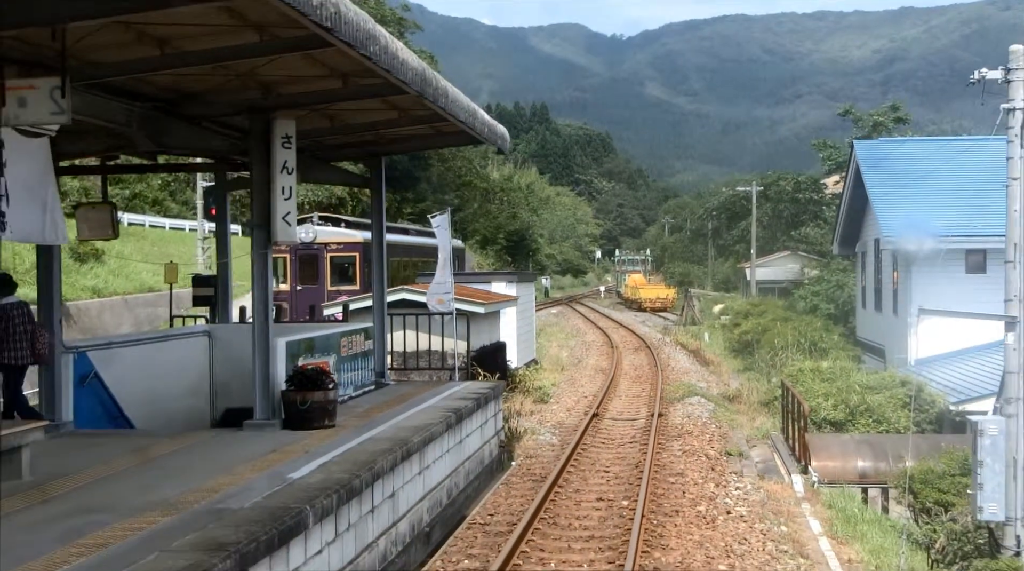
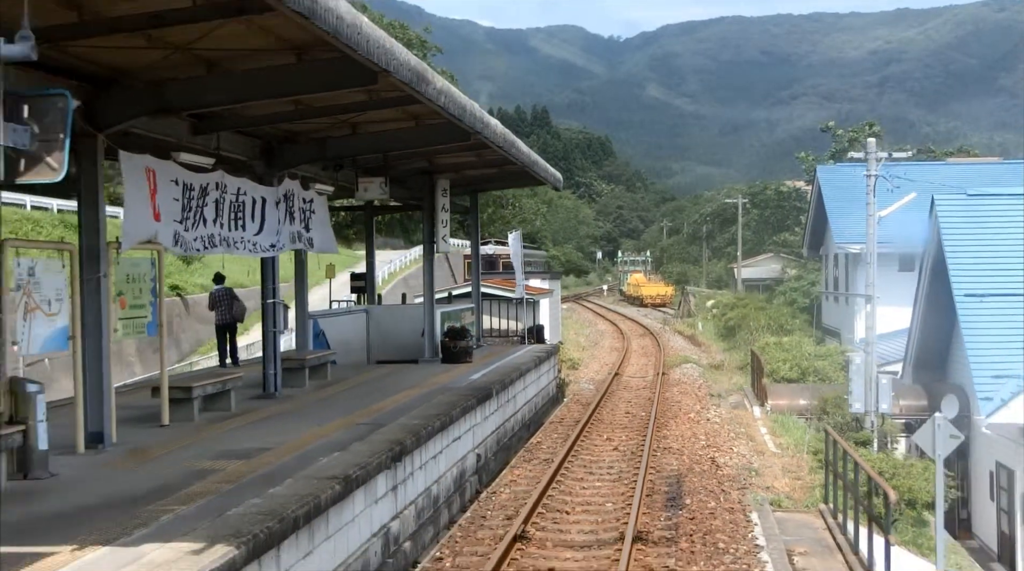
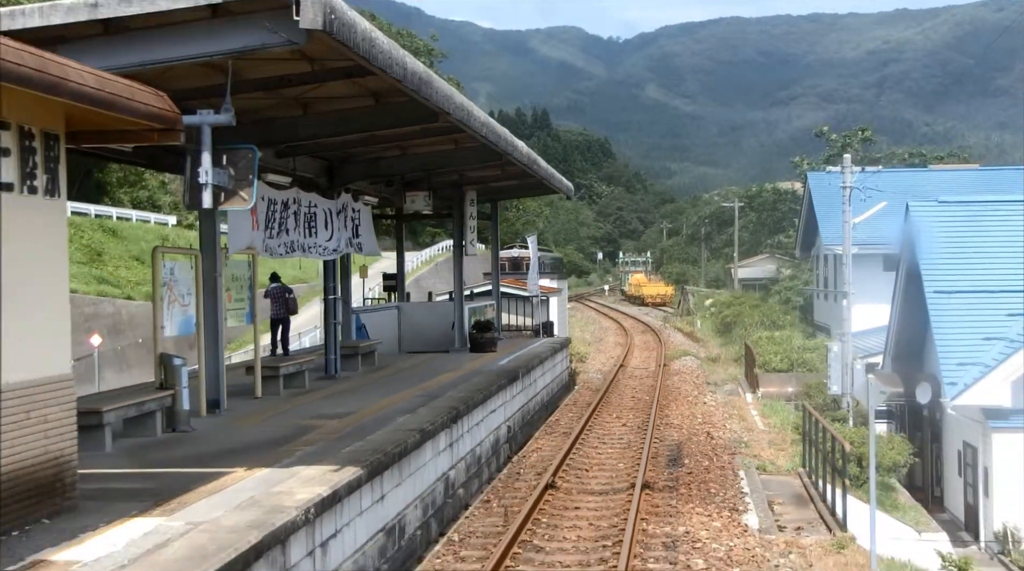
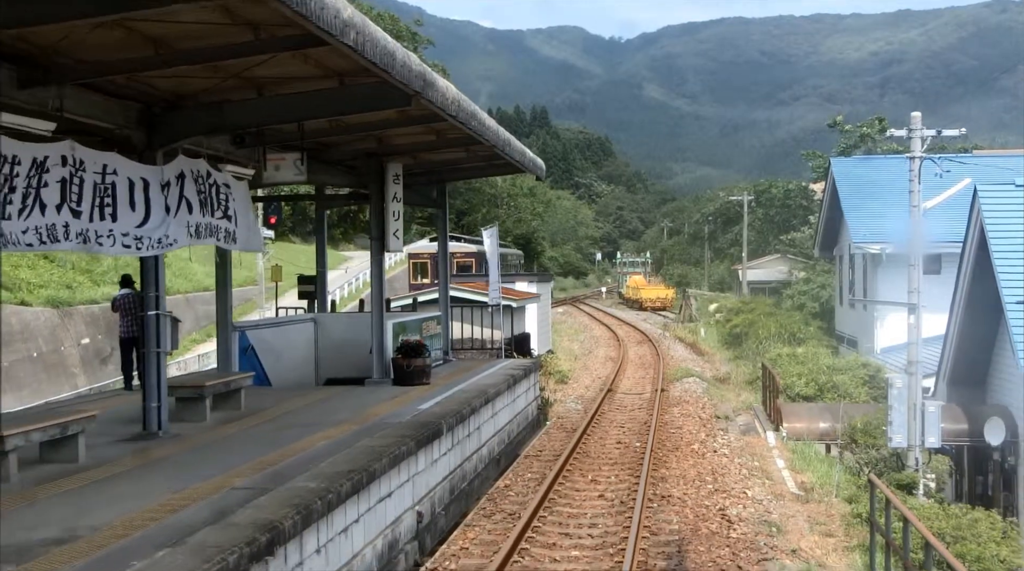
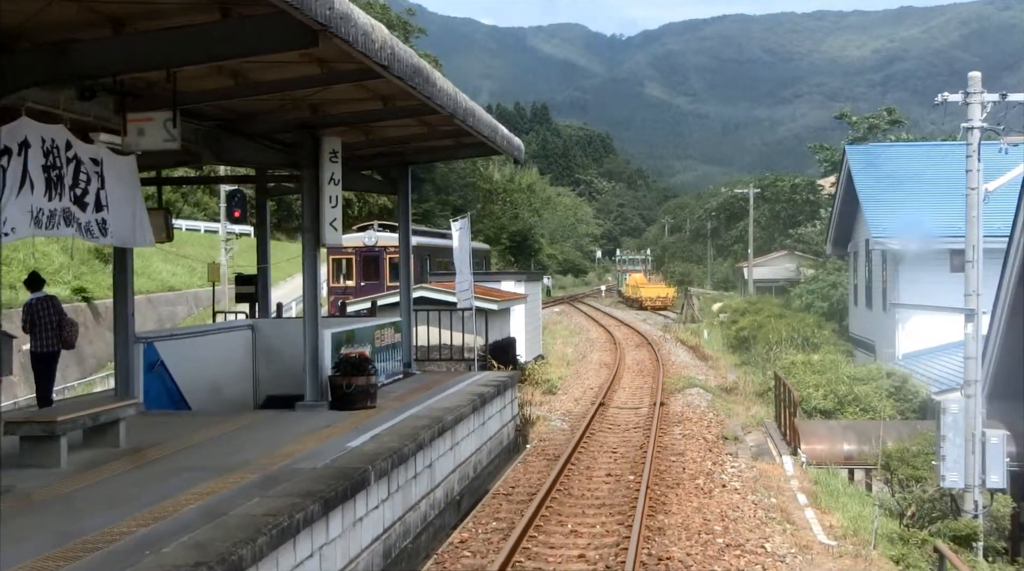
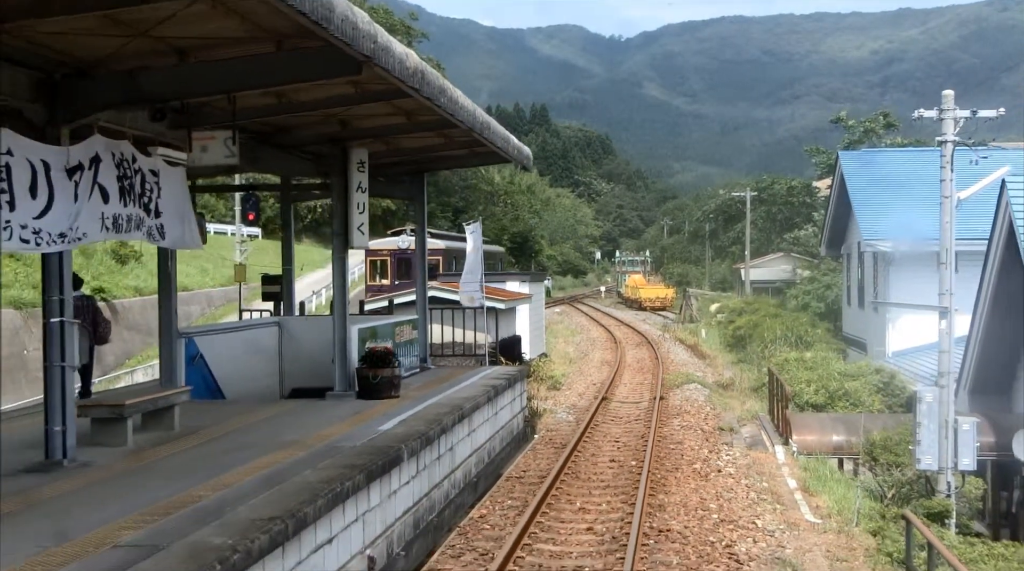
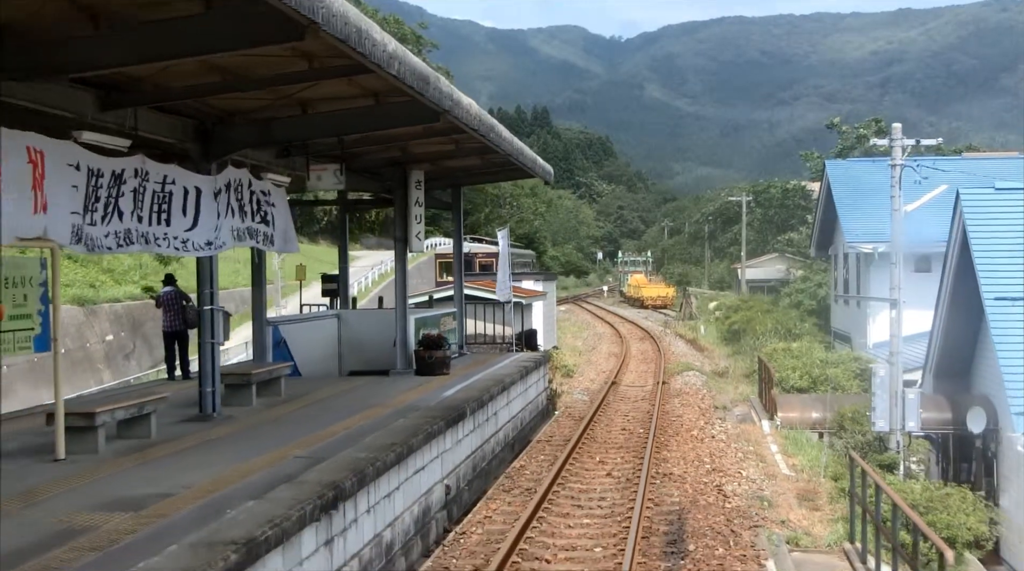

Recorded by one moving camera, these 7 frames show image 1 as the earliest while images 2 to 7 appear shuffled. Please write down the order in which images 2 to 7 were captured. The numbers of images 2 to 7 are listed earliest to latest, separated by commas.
5, 6, 4, 7, 2, 3
